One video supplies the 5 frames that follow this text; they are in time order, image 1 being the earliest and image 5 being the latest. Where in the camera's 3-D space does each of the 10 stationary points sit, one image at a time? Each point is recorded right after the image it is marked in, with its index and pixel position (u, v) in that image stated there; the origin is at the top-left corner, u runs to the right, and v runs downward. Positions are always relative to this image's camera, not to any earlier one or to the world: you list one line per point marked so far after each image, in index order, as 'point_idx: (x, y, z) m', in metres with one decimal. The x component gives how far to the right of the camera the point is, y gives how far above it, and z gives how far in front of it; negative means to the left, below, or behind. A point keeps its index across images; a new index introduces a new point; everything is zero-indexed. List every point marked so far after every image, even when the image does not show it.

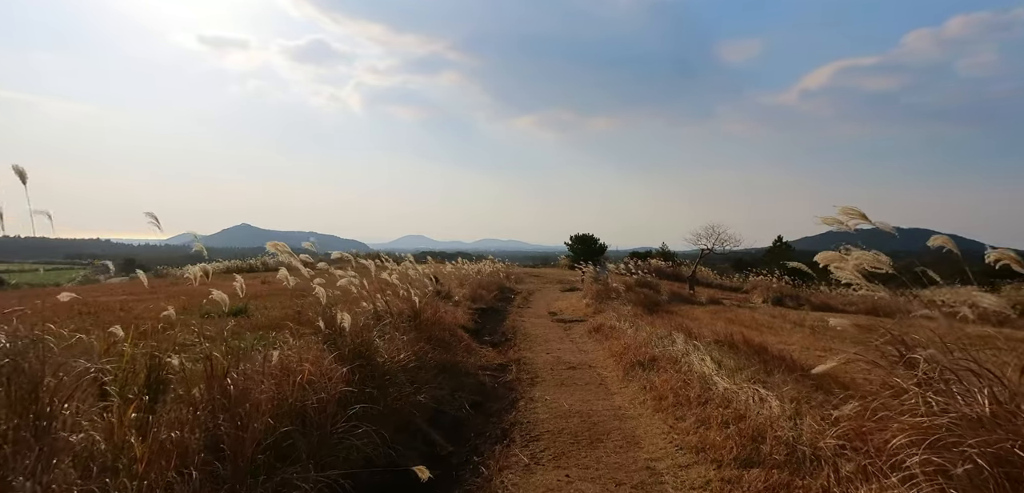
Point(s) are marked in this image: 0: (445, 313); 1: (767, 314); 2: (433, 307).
0: (-1.8, -1.9, +14.2) m
1: (+7.4, -2.0, +15.1) m
2: (-1.6, -1.3, +10.4) m
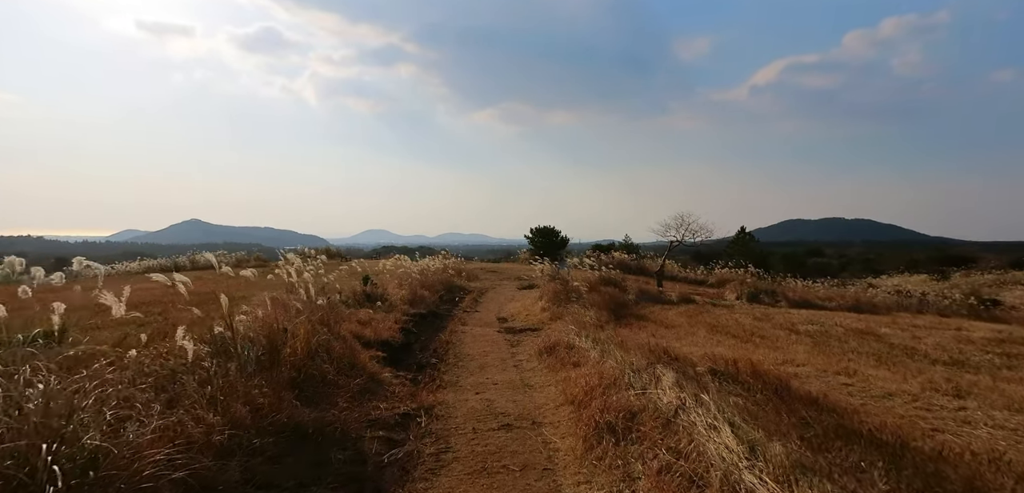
0: (-3.2, -1.8, +11.5) m
1: (+6.0, -1.8, +13.0) m
2: (-2.7, -1.3, +7.7) m
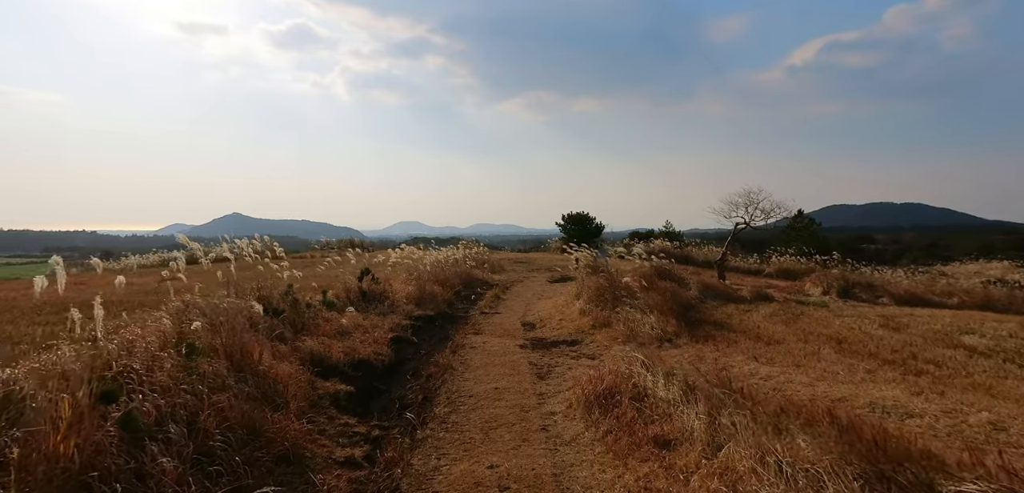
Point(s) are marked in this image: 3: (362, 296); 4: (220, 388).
0: (-2.8, -1.5, +8.5) m
1: (+6.5, -1.4, +9.4) m
2: (-2.5, -1.1, +4.6) m
3: (-3.6, -1.2, +12.4) m
4: (-2.3, -1.1, +4.1) m
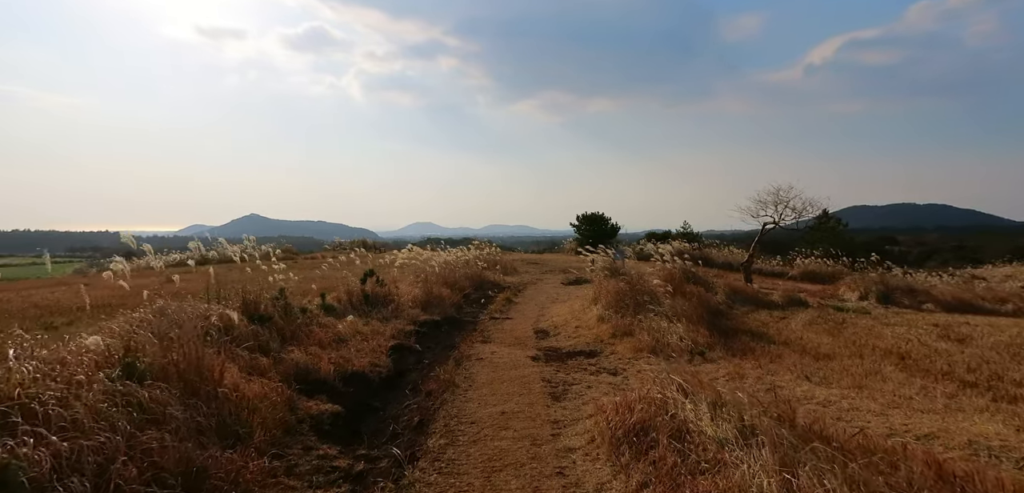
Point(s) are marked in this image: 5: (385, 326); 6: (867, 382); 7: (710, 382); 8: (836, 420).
0: (-2.6, -1.5, +7.7) m
1: (+6.7, -1.4, +8.4) m
2: (-2.4, -1.1, +3.8) m
3: (-3.4, -1.2, +11.6) m
4: (-2.3, -1.1, +3.3) m
5: (-2.5, -1.5, +10.0) m
6: (+3.7, -1.4, +5.3) m
7: (+2.0, -1.3, +5.2) m
8: (+2.7, -1.3, +4.3) m
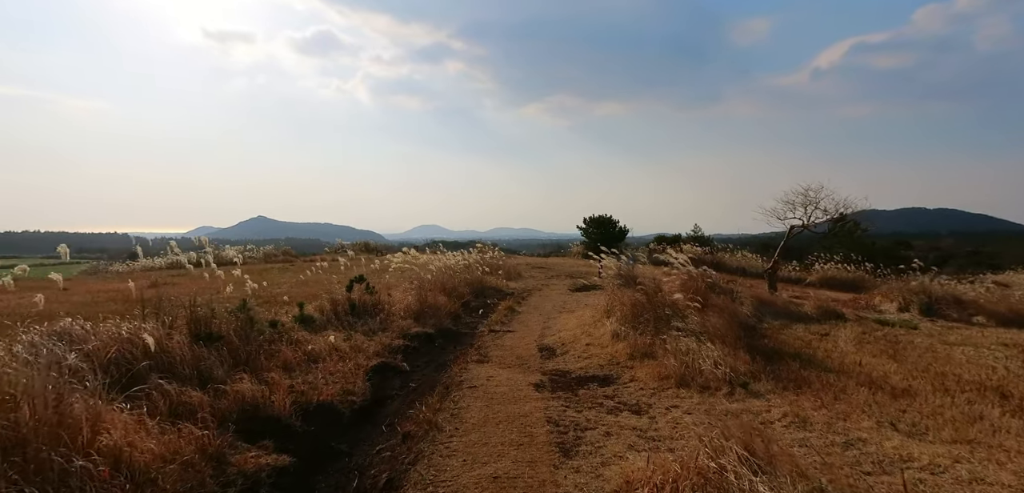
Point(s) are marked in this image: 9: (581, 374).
0: (-2.6, -1.6, +6.5) m
1: (+6.7, -1.5, +7.1) m
2: (-2.5, -1.1, +2.6) m
3: (-3.3, -1.3, +10.4) m
4: (-2.3, -1.1, +2.1) m
5: (-2.4, -1.6, +8.7) m
6: (+3.6, -1.5, +4.0) m
7: (+2.0, -1.4, +3.9) m
8: (+2.7, -1.4, +3.0) m
9: (+0.9, -1.6, +6.6) m
